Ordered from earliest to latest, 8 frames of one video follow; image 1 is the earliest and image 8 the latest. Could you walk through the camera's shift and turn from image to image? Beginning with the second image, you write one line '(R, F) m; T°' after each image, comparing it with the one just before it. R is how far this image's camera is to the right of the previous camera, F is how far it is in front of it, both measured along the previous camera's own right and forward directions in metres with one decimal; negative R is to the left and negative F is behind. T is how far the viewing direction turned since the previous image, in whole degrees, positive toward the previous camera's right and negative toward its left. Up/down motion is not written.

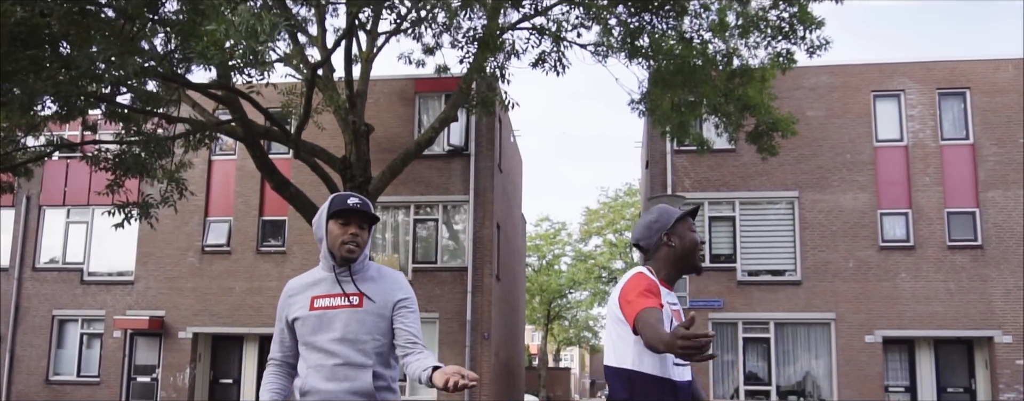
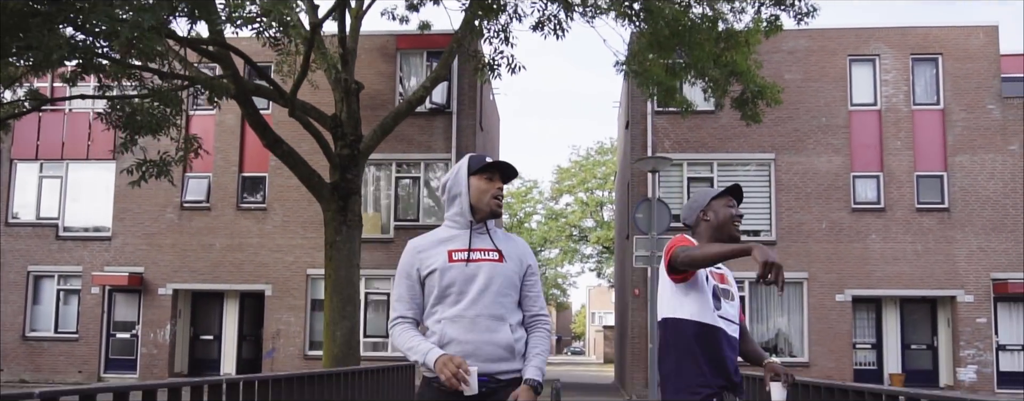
(-0.4, -0.2) m; +2°
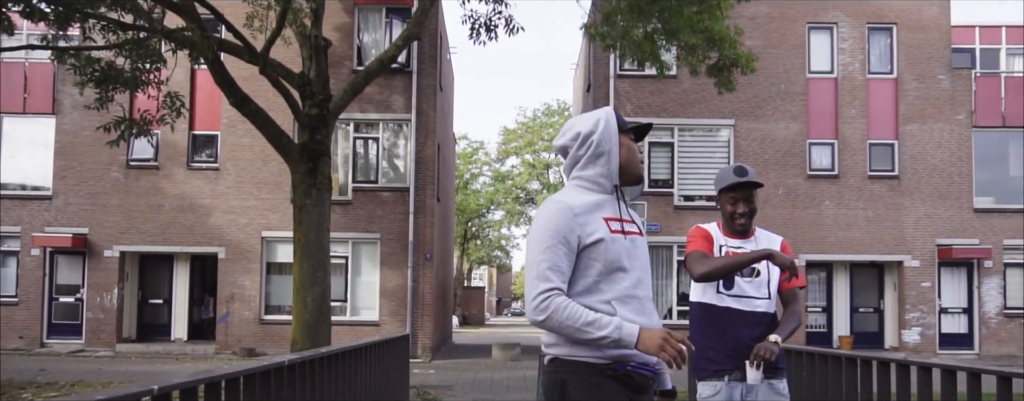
(-0.6, +0.2) m; +4°
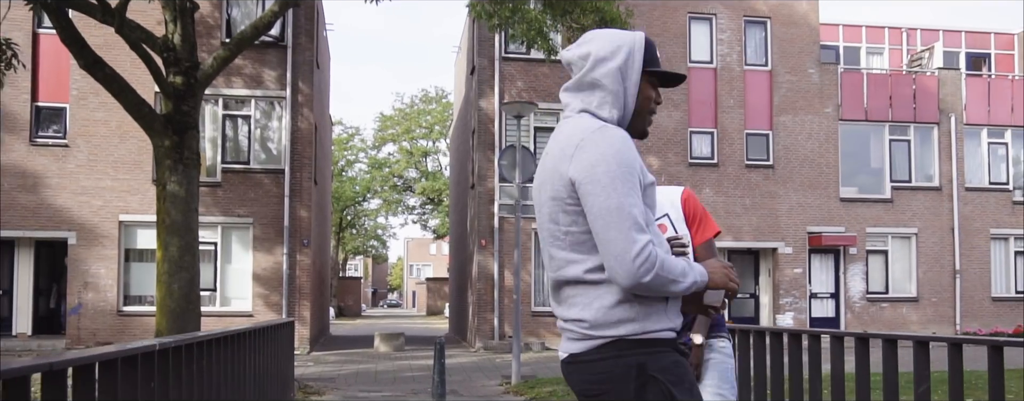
(-0.3, +0.6) m; +8°
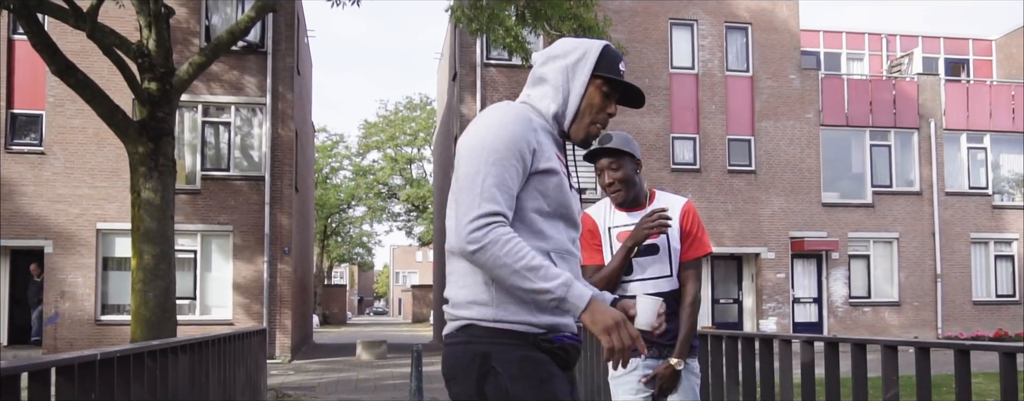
(+0.1, +0.1) m; +1°
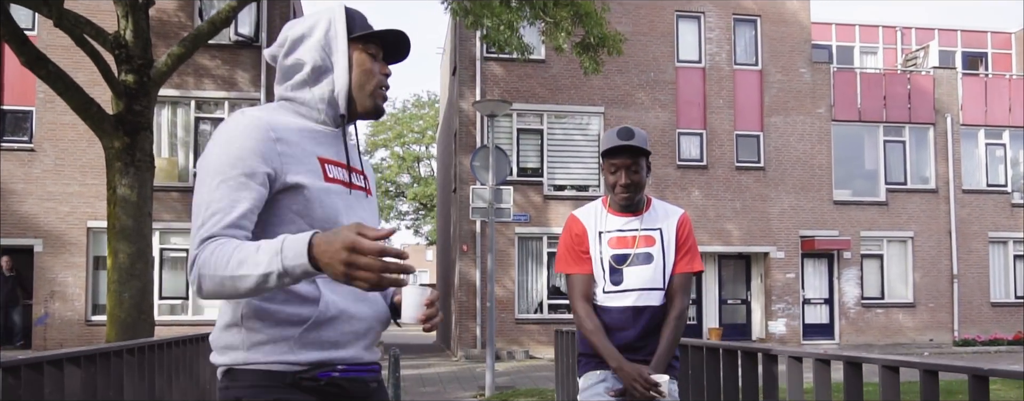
(+0.4, +0.5) m; -1°
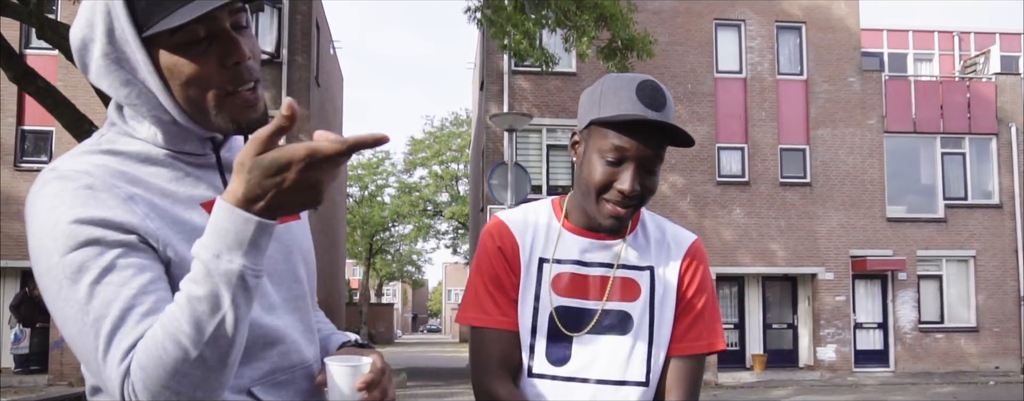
(+0.6, +0.8) m; -4°
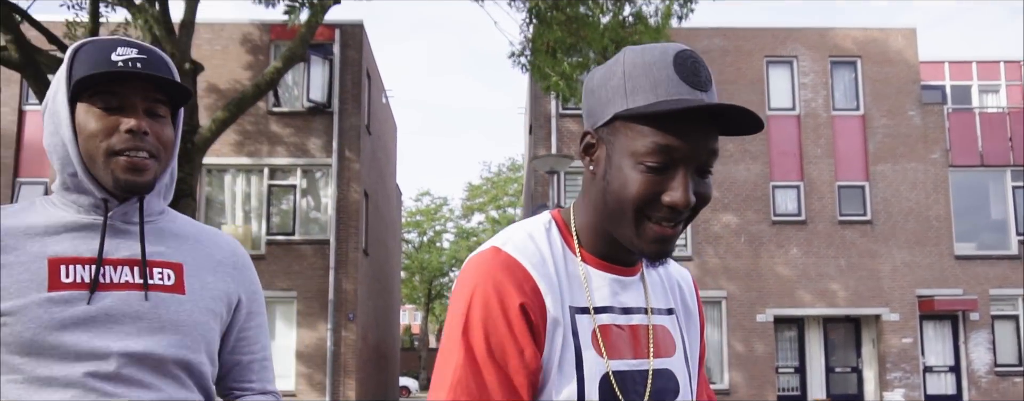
(+0.4, +0.1) m; -4°
